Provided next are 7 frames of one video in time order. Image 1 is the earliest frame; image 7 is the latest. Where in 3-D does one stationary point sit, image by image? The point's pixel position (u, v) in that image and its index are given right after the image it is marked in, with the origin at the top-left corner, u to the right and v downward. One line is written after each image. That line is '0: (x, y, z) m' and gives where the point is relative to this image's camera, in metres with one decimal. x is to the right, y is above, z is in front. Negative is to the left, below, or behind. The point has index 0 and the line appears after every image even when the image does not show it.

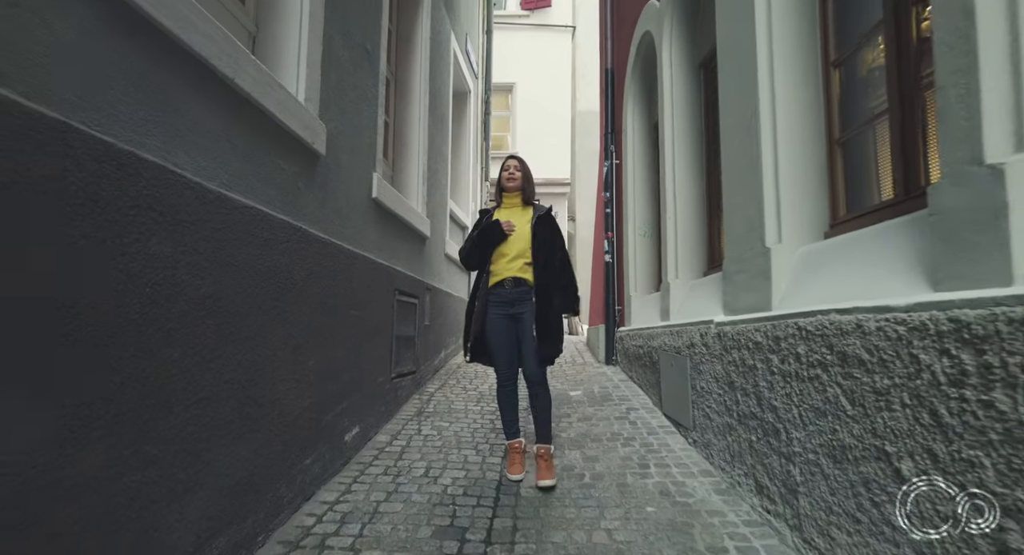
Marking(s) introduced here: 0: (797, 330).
0: (+1.2, -0.2, +2.1) m
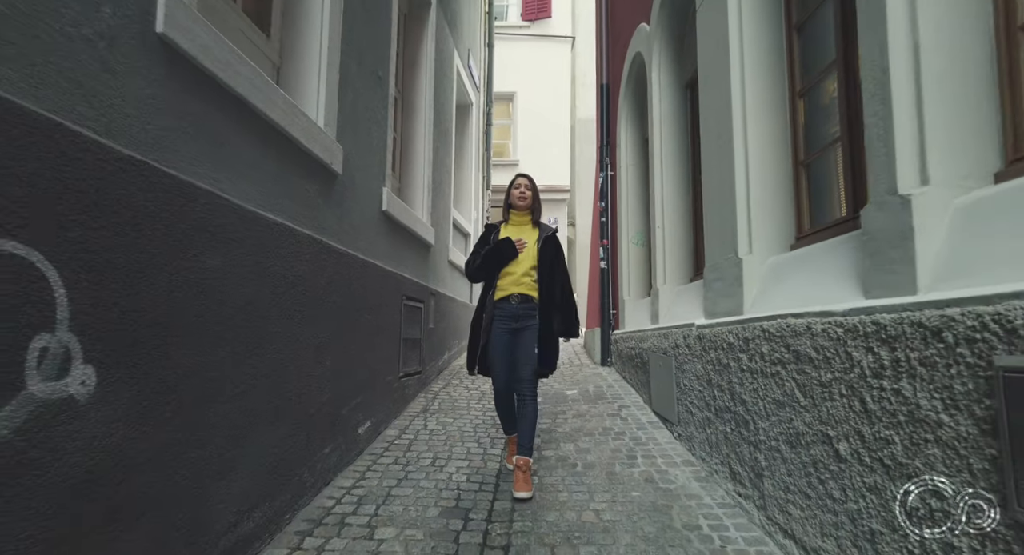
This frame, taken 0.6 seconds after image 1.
0: (+1.2, -0.2, +2.4) m
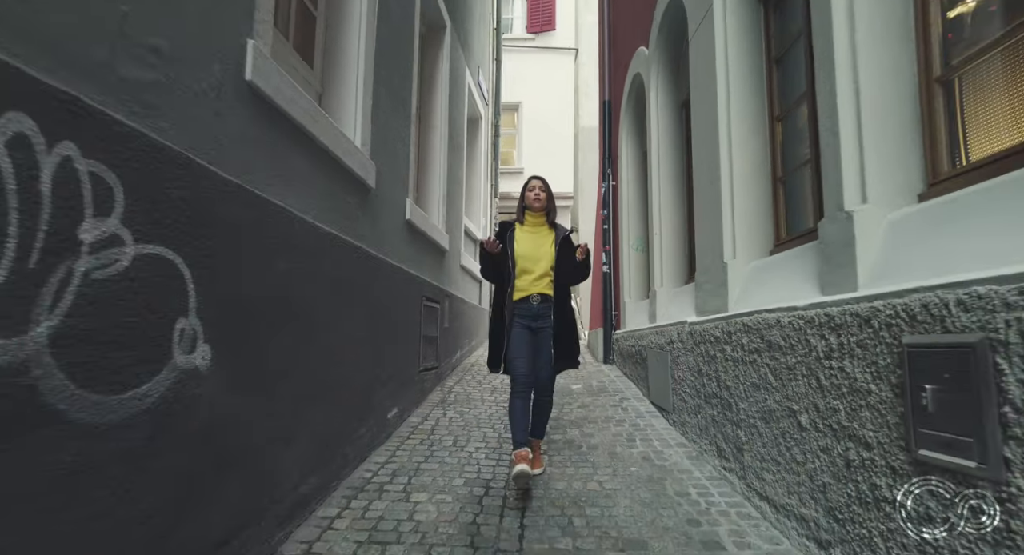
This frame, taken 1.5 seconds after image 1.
0: (+1.2, -0.3, +2.8) m
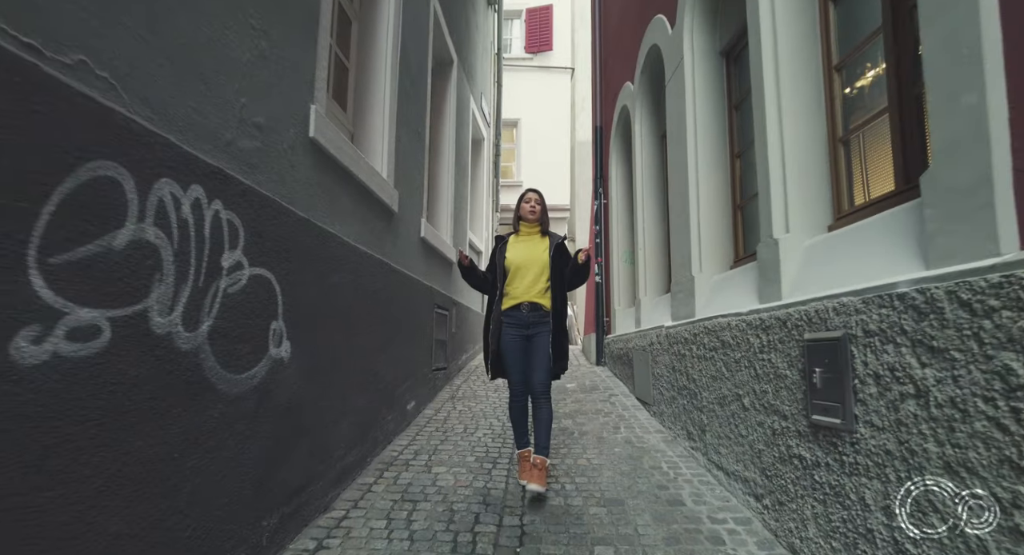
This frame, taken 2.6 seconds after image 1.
0: (+1.3, -0.3, +3.4) m
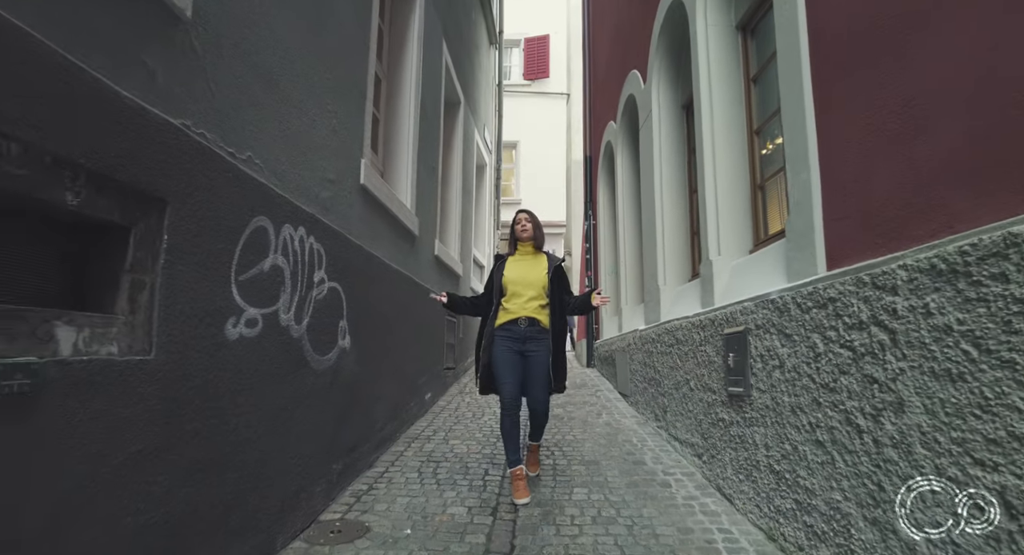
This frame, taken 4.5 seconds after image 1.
0: (+1.3, -0.4, +4.2) m
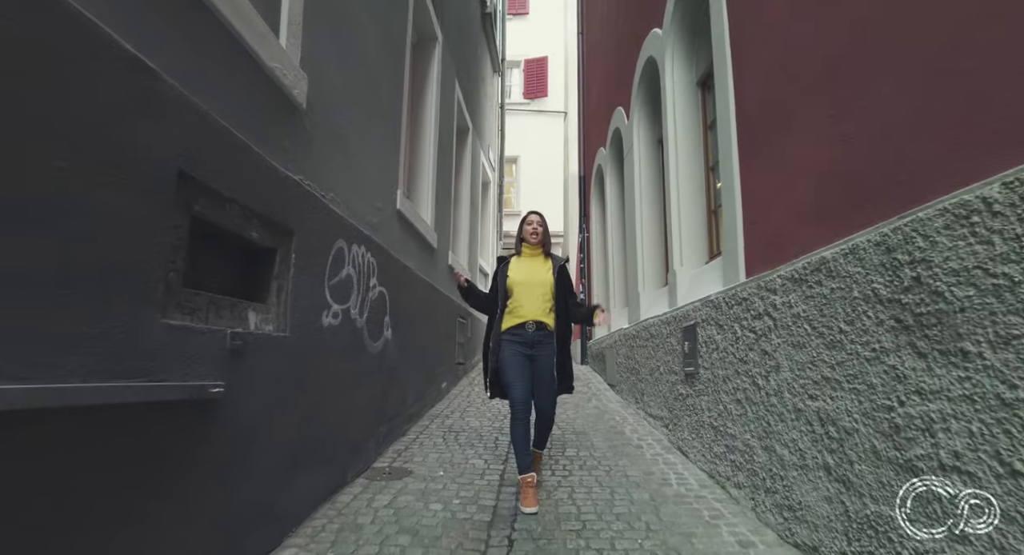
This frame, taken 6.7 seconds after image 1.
0: (+1.3, -0.5, +5.1) m
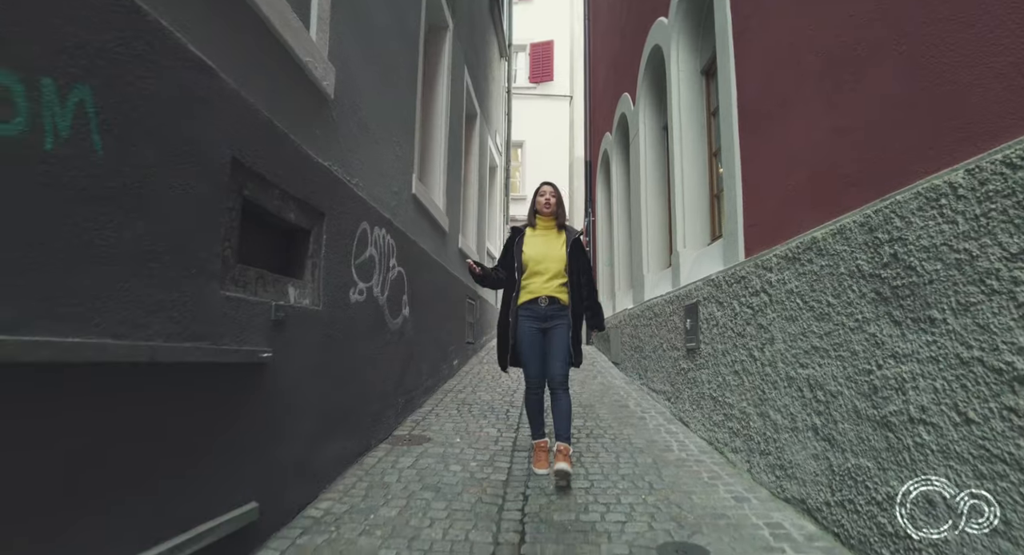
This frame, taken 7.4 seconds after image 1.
0: (+1.4, -0.3, +5.3) m
